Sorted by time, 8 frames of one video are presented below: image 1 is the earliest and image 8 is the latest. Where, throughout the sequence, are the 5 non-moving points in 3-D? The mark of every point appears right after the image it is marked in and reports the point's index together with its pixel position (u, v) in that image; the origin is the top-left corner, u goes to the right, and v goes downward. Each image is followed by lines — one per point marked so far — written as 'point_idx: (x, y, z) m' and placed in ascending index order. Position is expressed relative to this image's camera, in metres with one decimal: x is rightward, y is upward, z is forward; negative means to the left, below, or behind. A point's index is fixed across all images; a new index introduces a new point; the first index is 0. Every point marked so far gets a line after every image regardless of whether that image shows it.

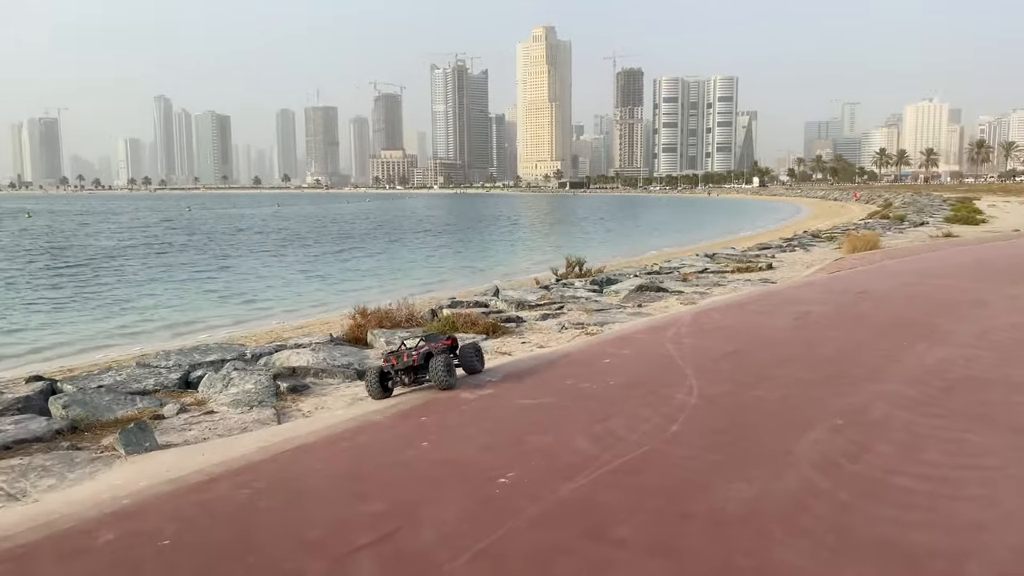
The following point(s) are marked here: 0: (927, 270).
0: (+5.1, +0.2, +10.2) m
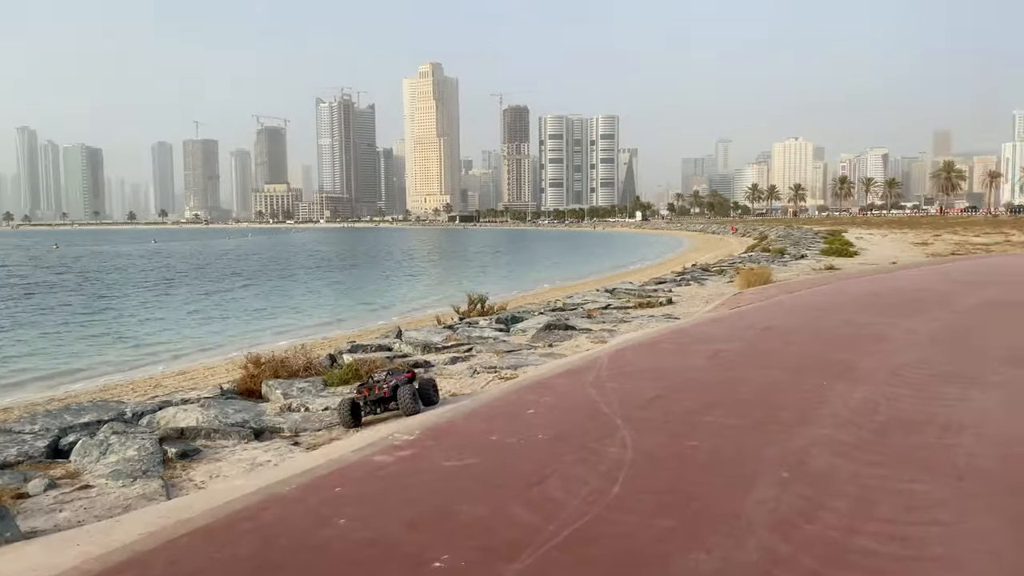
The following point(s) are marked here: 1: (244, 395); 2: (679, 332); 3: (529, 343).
0: (+3.9, -0.2, +10.5) m
1: (-2.4, -1.0, +7.5) m
2: (+1.8, -0.4, +9.0) m
3: (+0.2, -0.6, +9.7) m
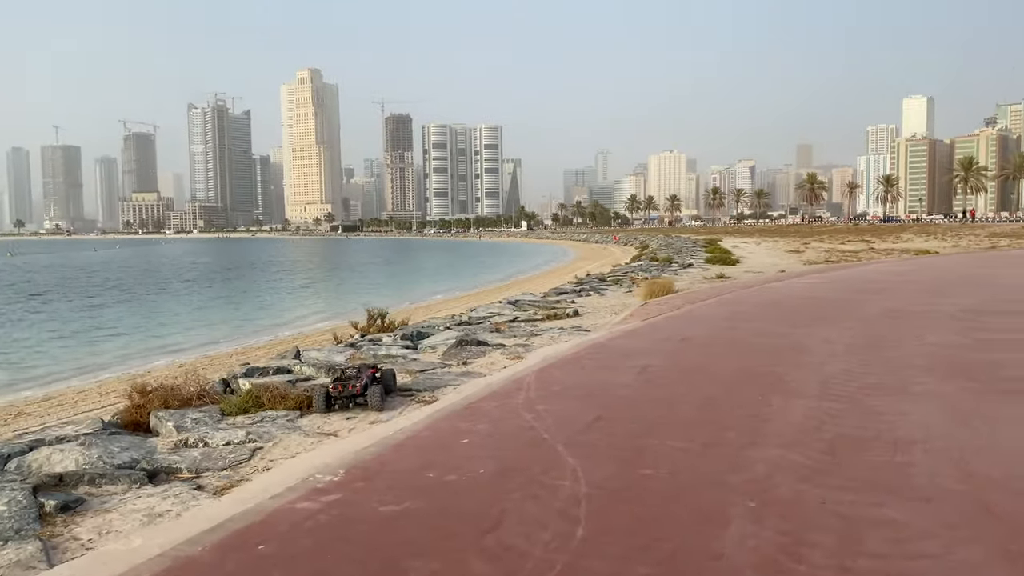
0: (+2.8, -0.3, +10.5) m
1: (-3.1, -1.1, +6.7) m
2: (+0.9, -0.6, +8.7) m
3: (-0.8, -0.8, +9.2) m
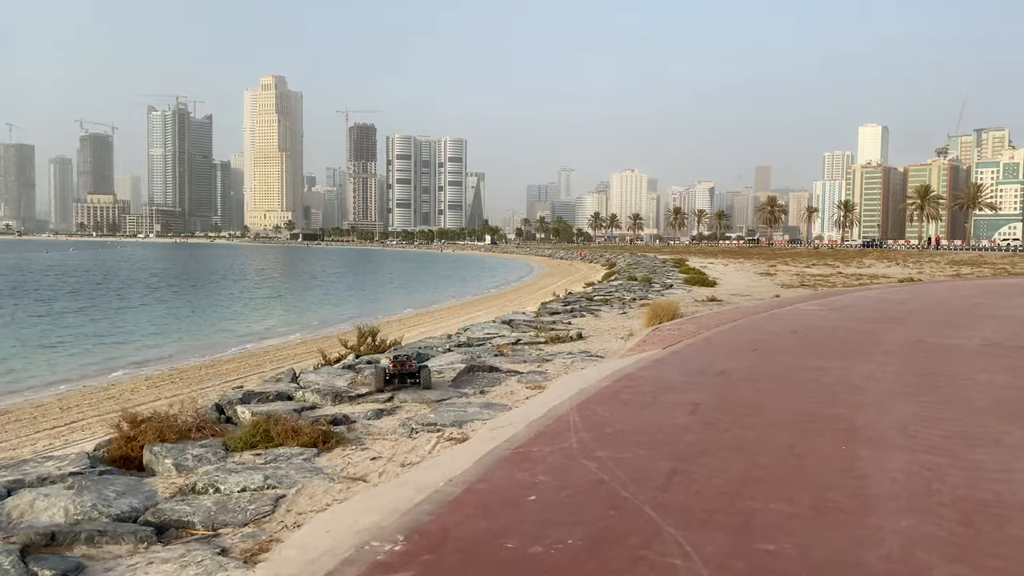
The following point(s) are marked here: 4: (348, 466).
0: (+2.9, -0.7, +10.0) m
1: (-2.8, -1.3, +5.9) m
2: (+1.1, -0.8, +8.1) m
3: (-0.6, -1.0, +8.5) m
4: (-1.1, -1.2, +5.6) m
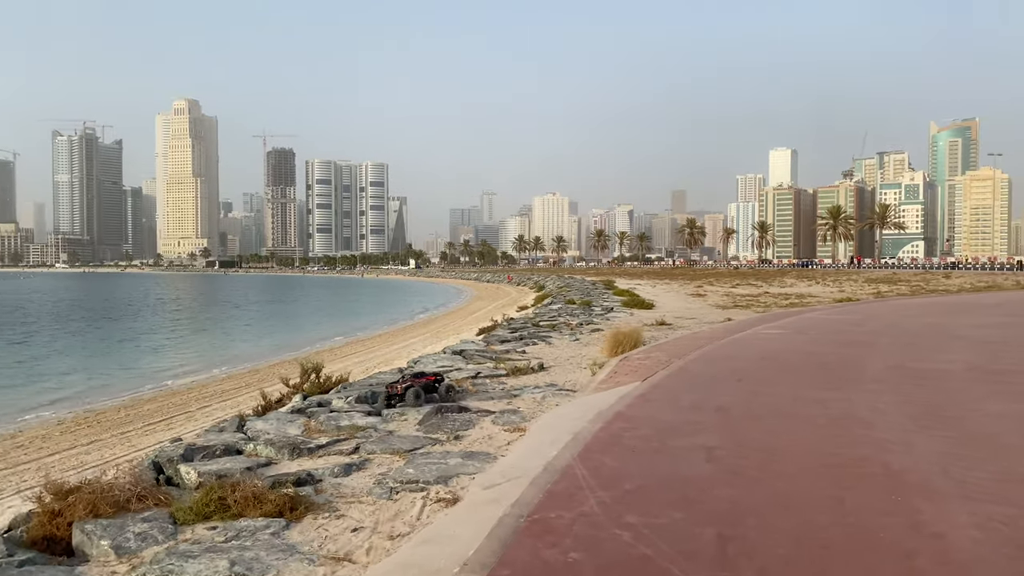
0: (+2.6, -1.0, +9.5) m
1: (-2.8, -1.5, +4.9) m
2: (+0.9, -1.1, +7.4) m
3: (-0.8, -1.3, +7.7) m
4: (-1.1, -1.4, +4.8) m
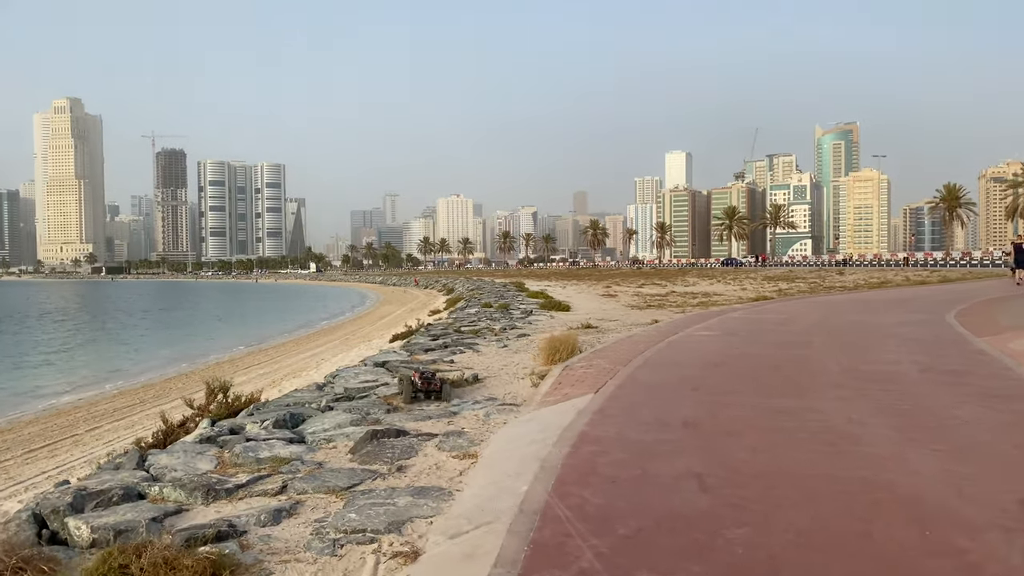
0: (+1.9, -1.0, +8.9) m
1: (-2.8, -1.6, +3.8) m
2: (+0.5, -1.1, +6.7) m
3: (-1.2, -1.4, +6.7) m
4: (-1.1, -1.5, +3.8) m
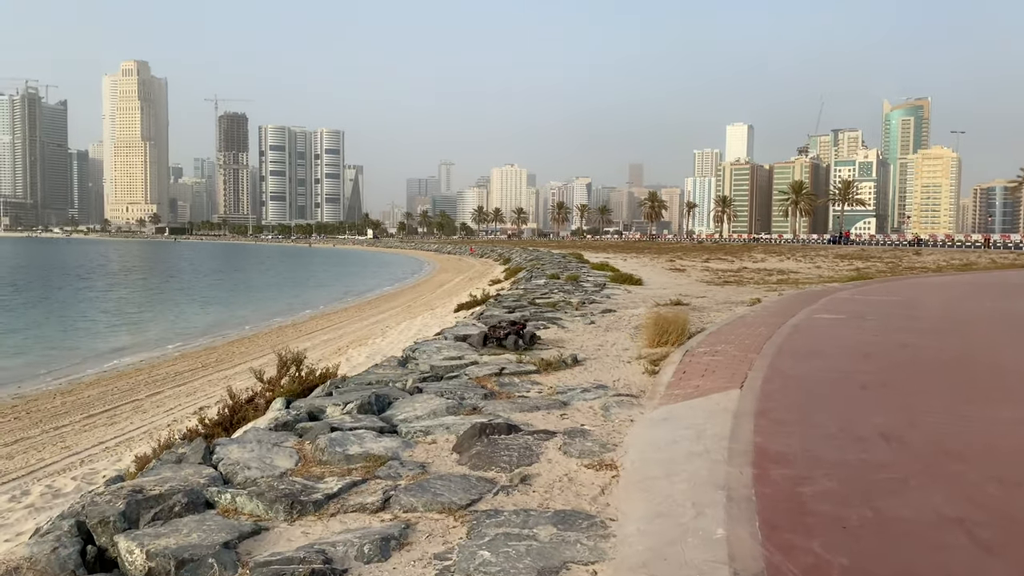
0: (+3.0, -0.8, +7.4) m
1: (-2.1, -1.5, +2.6) m
2: (+1.5, -1.0, +5.3) m
3: (-0.2, -1.2, +5.4) m
4: (-0.4, -1.4, +2.5) m
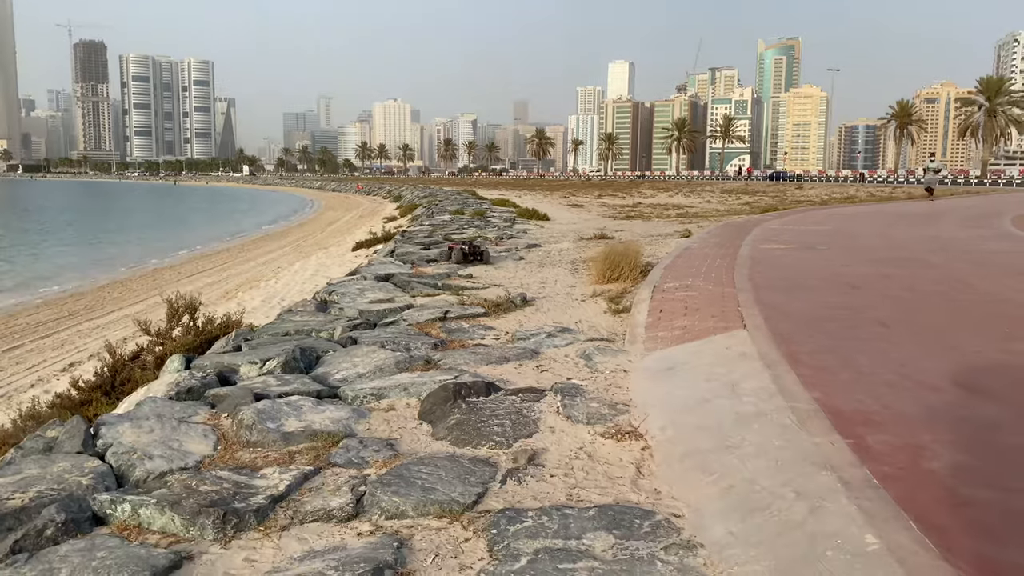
0: (+2.7, -0.2, +6.5) m
1: (-1.7, -1.3, +1.1) m
2: (+1.5, -0.6, +4.2) m
3: (-0.2, -0.8, +4.2) m
4: (0.0, -1.2, +1.3) m
